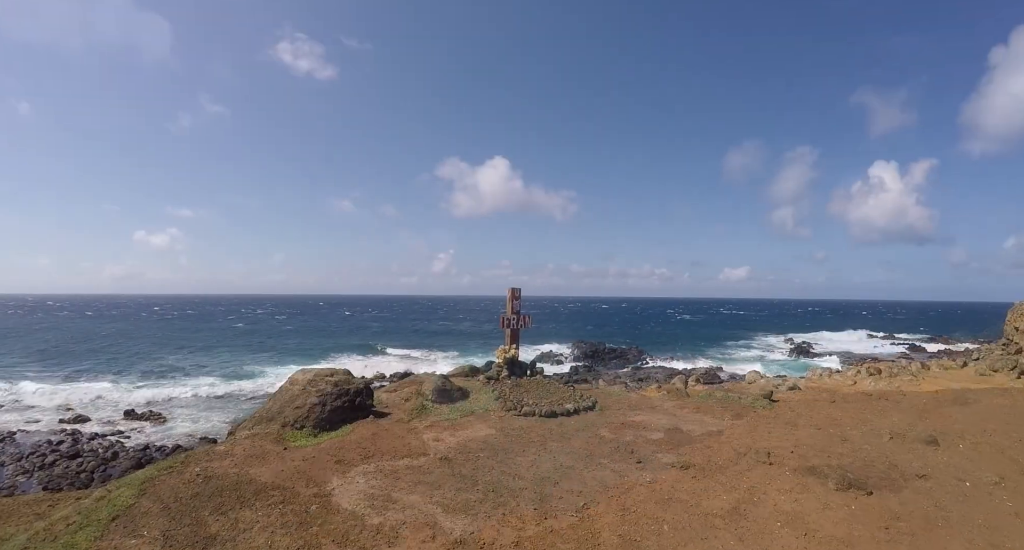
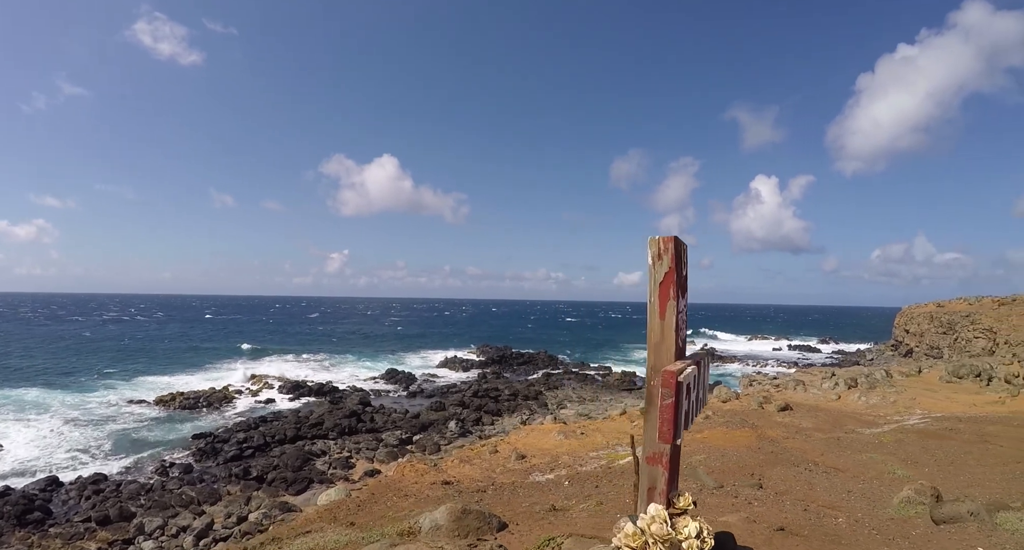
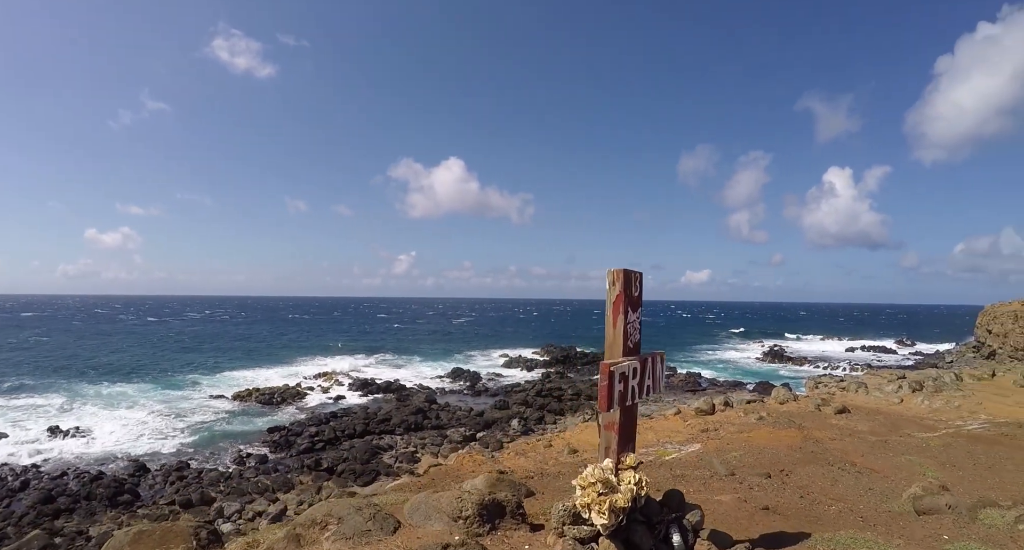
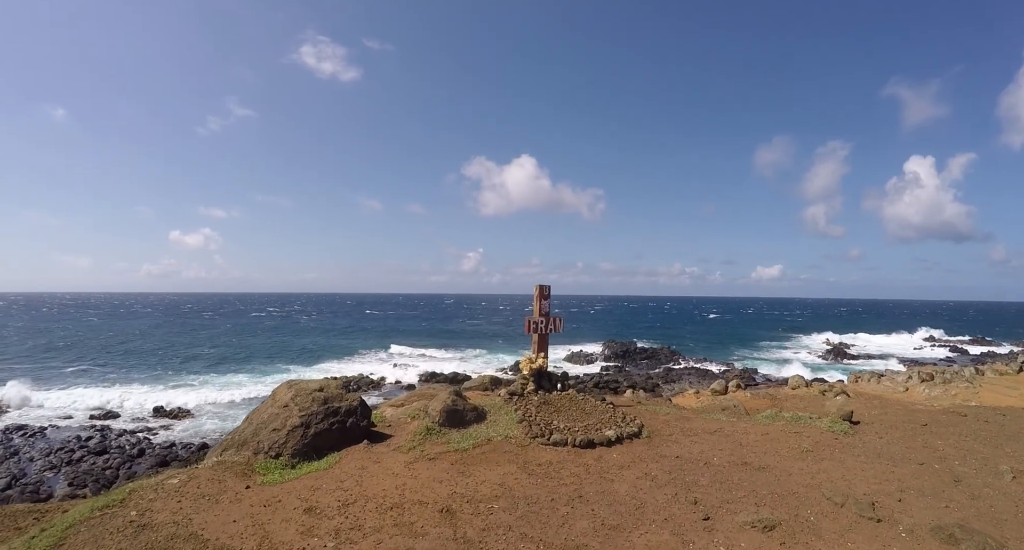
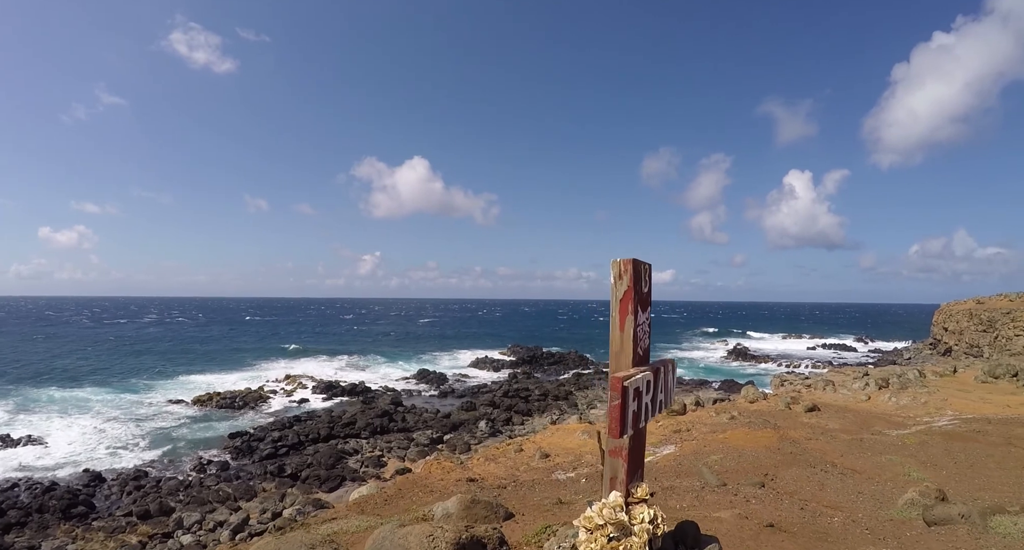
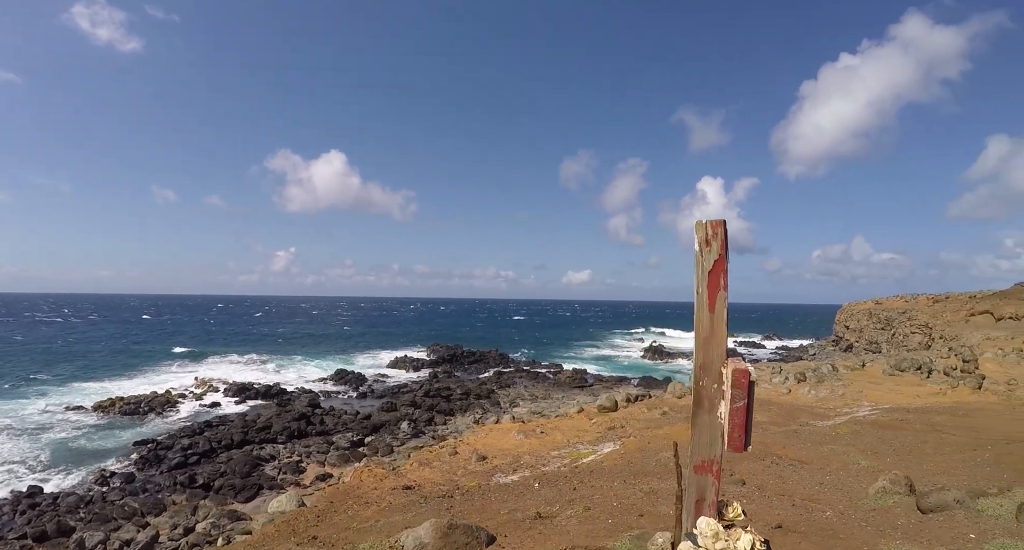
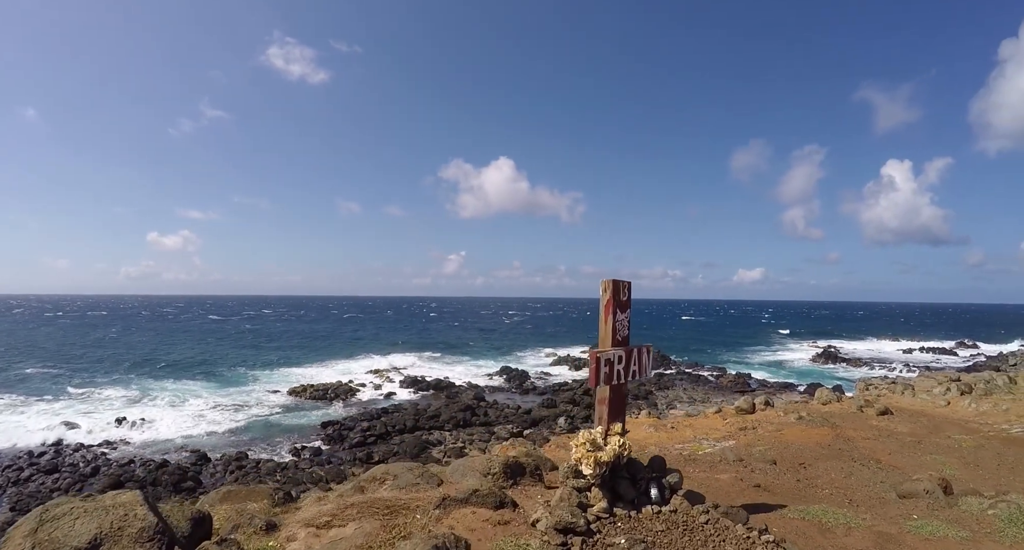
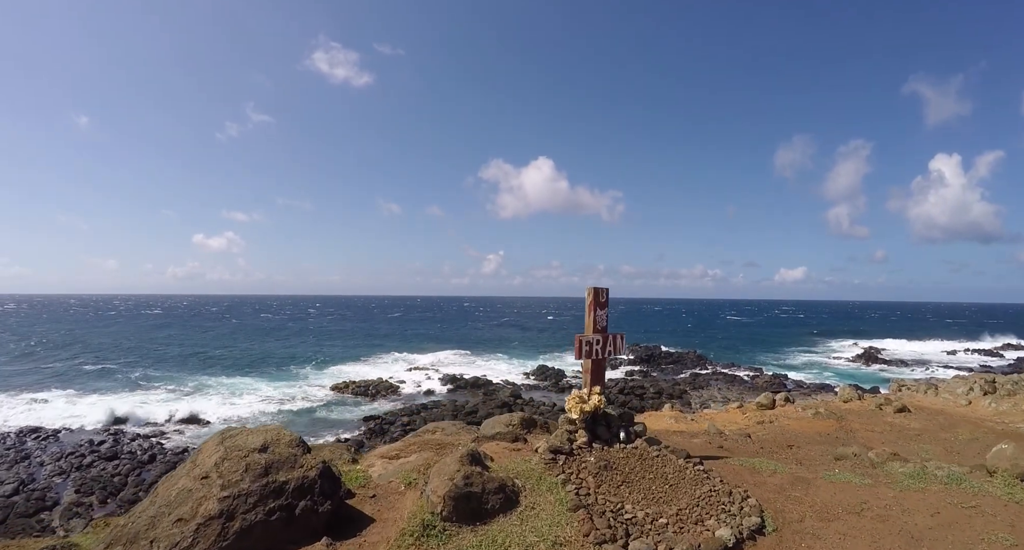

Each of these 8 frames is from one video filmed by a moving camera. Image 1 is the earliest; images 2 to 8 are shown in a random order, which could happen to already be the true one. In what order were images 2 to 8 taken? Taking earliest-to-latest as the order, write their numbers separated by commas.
4, 8, 7, 3, 5, 2, 6
